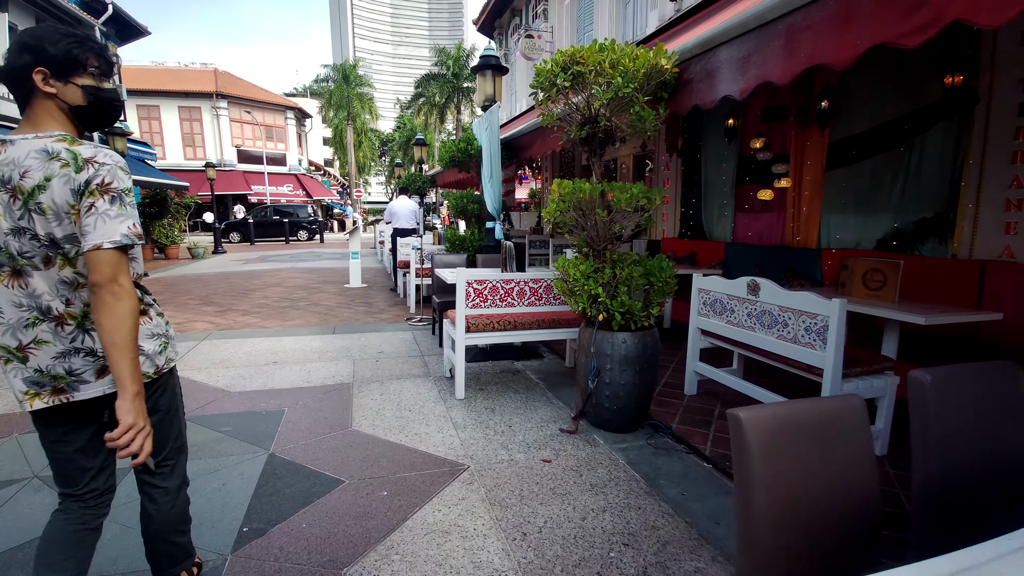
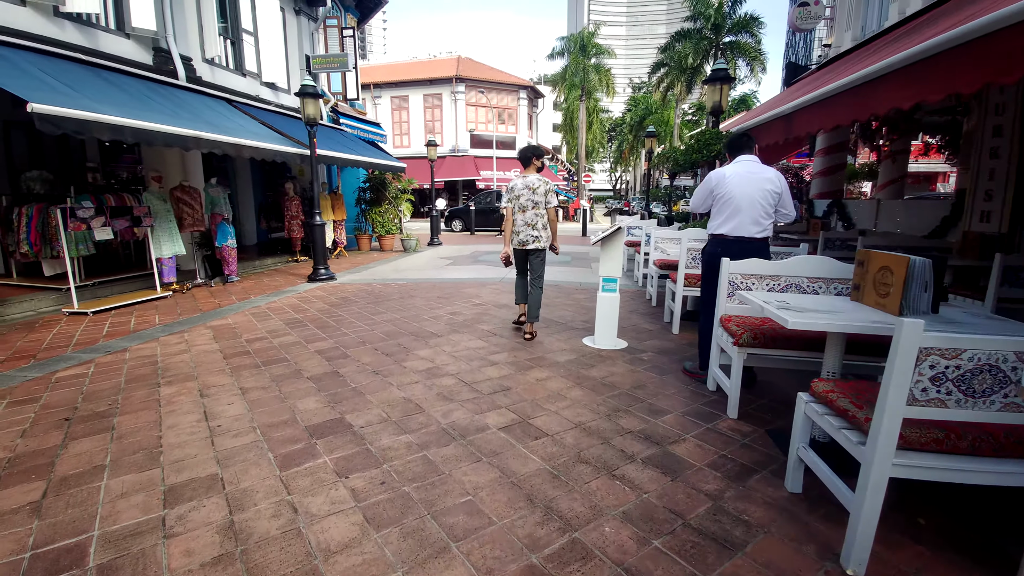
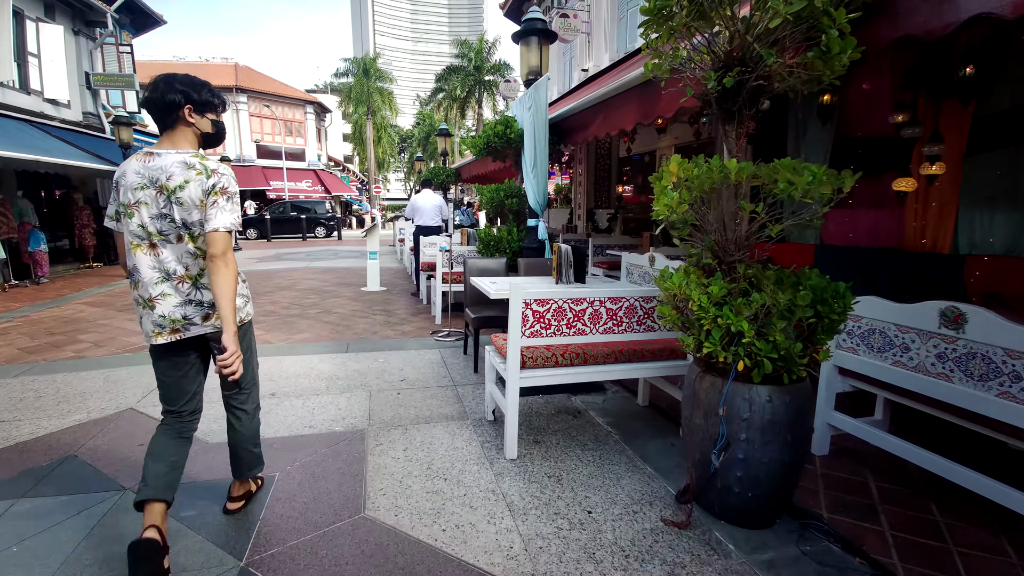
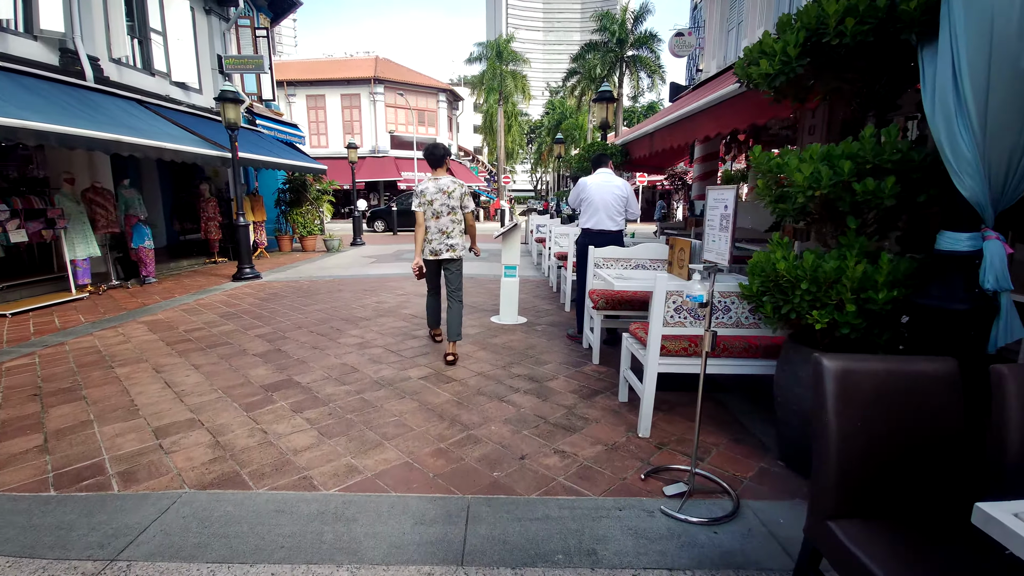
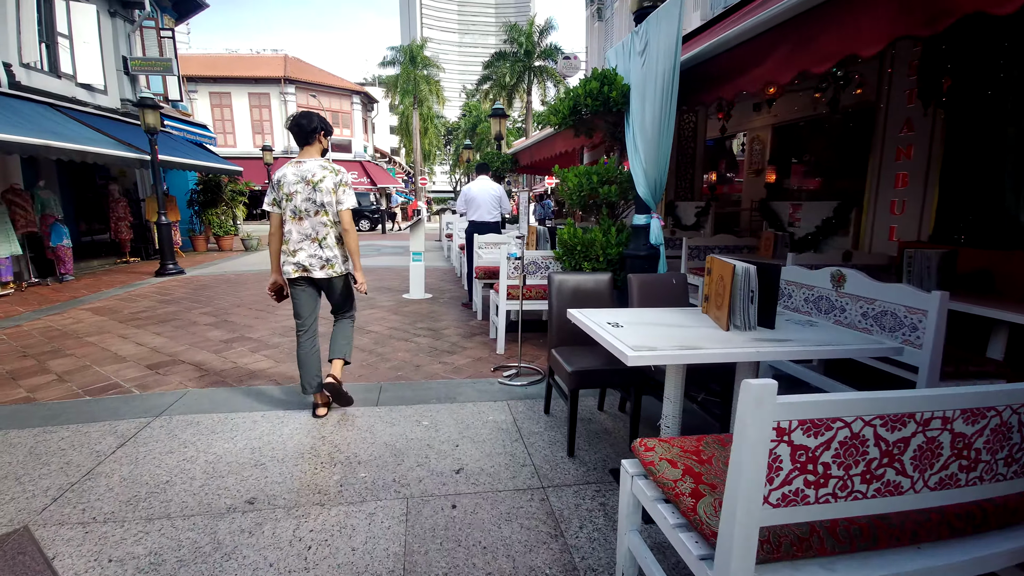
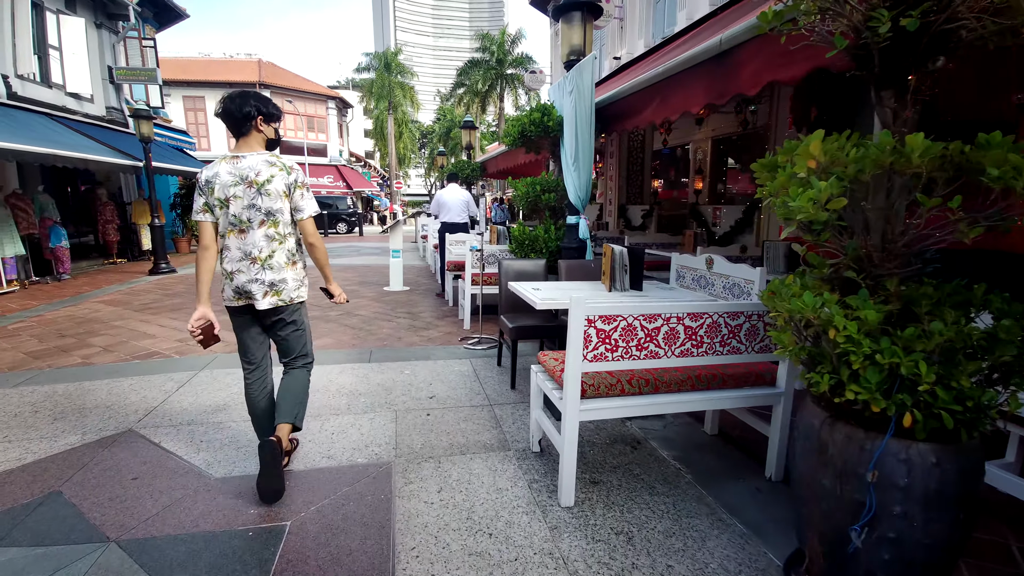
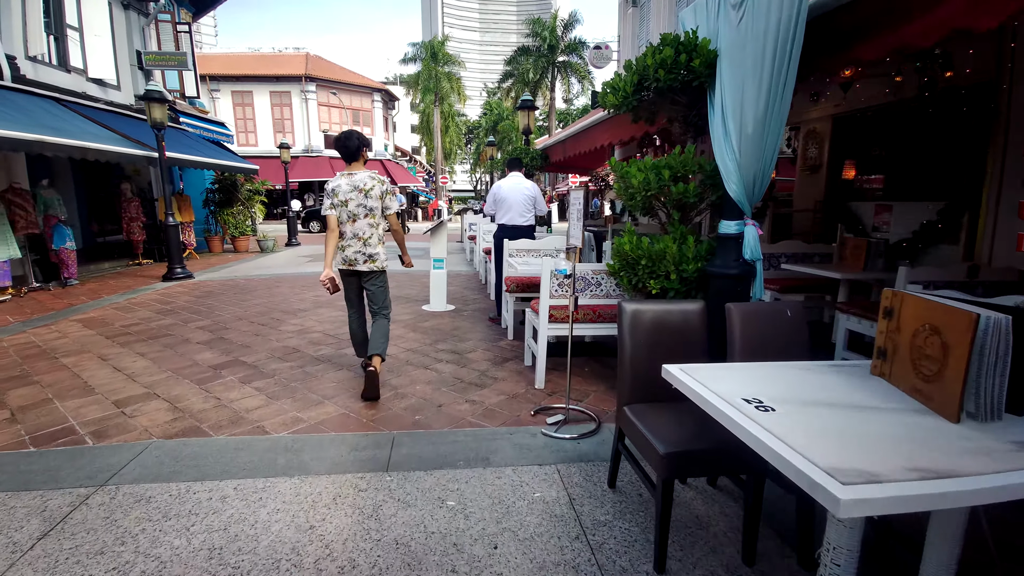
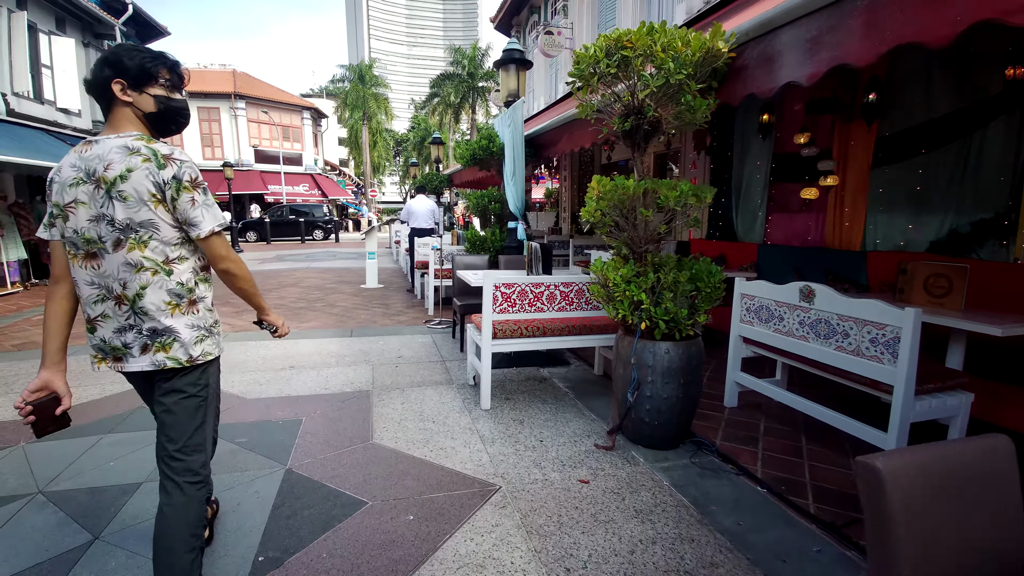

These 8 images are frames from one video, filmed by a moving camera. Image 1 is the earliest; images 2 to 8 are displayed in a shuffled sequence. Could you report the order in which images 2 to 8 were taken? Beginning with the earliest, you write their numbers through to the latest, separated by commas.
8, 3, 6, 5, 7, 4, 2
